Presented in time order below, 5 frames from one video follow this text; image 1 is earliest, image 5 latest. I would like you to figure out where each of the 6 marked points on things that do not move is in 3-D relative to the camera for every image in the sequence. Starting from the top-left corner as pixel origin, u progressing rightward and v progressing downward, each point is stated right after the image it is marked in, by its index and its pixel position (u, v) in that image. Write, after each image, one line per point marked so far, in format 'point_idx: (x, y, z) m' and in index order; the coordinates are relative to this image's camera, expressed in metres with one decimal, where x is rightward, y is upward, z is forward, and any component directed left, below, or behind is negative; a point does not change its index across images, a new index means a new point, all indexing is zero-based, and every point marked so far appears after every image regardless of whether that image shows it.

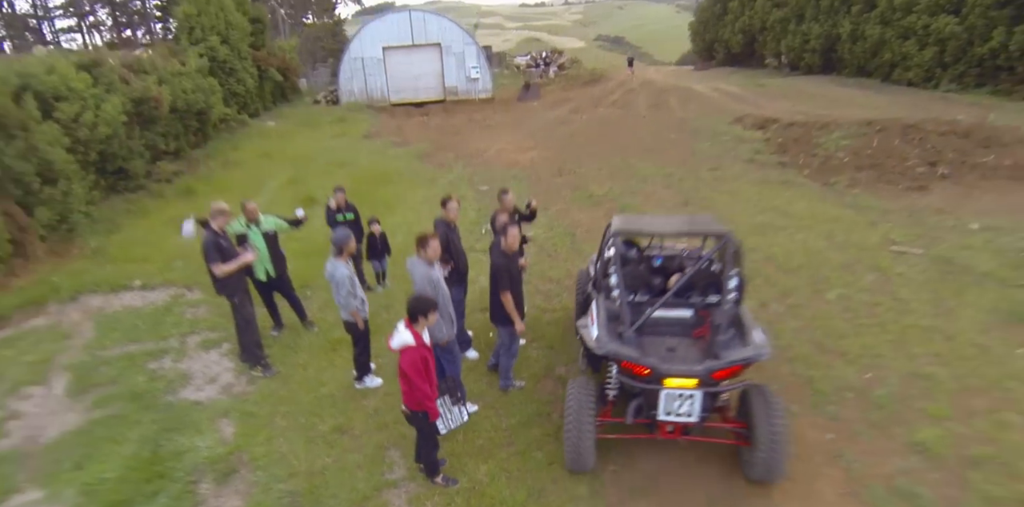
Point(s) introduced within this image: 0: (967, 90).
0: (+13.9, +5.0, +15.6) m
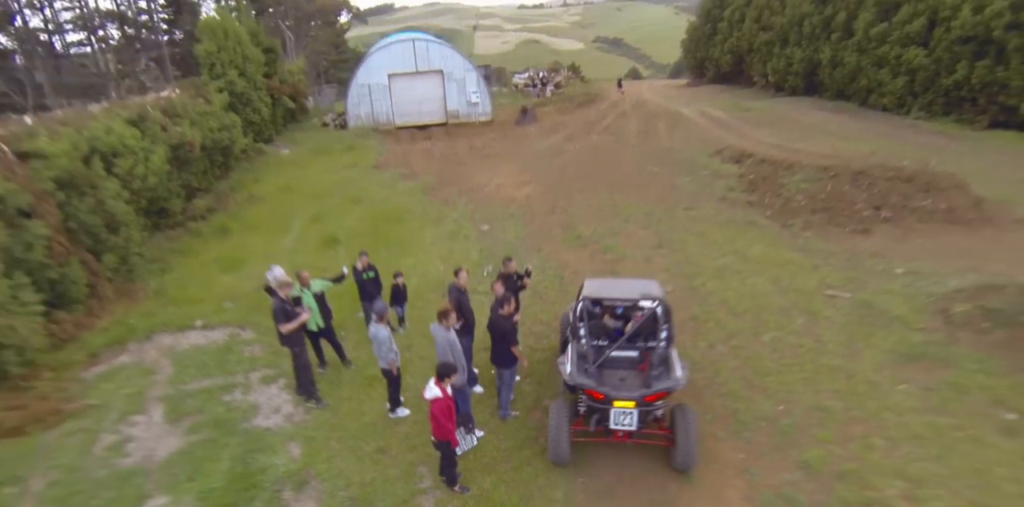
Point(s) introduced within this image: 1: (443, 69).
0: (+13.8, +4.5, +16.7) m
1: (-2.6, +7.0, +19.4) m
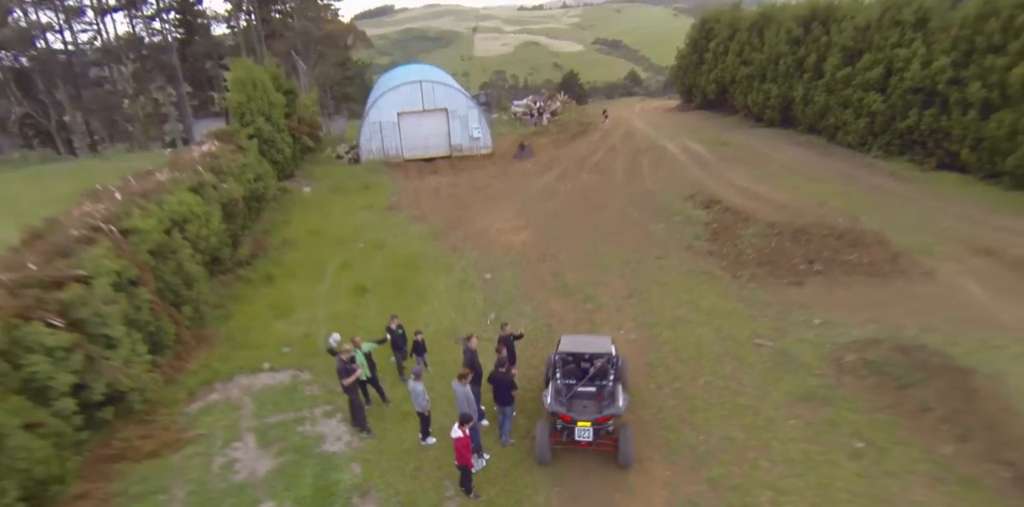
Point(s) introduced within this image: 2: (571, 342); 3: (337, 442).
0: (+13.8, +3.5, +18.6) m
1: (-2.7, +6.1, +21.2) m
2: (+0.8, -1.2, +7.4) m
3: (-2.3, -2.4, +6.6) m
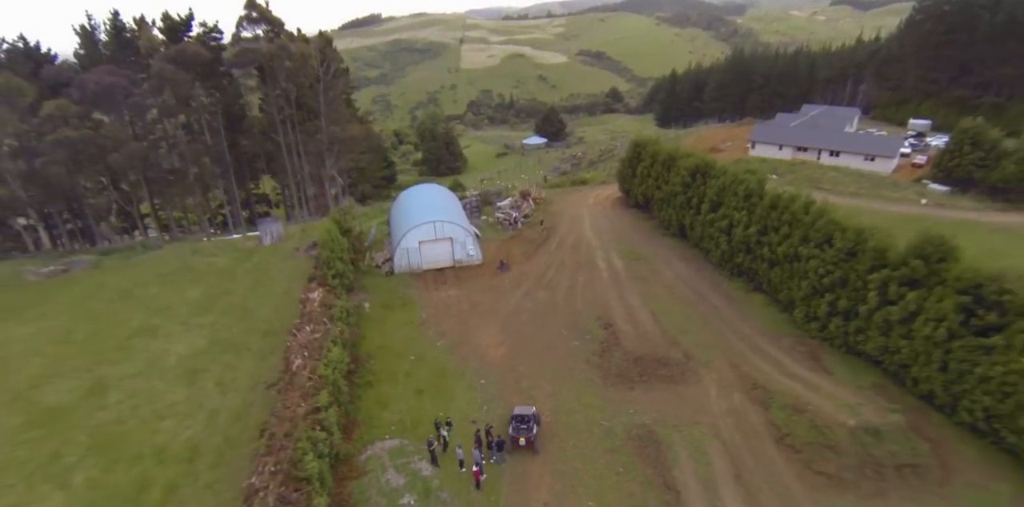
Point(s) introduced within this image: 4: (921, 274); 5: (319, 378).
0: (+12.8, -1.3, +29.5) m
1: (-3.7, +1.1, +31.7) m
2: (+0.2, -6.0, +18.0) m
3: (-2.9, -7.3, +17.1) m
4: (+15.3, -0.8, +19.1) m
5: (-7.0, -4.6, +18.7) m
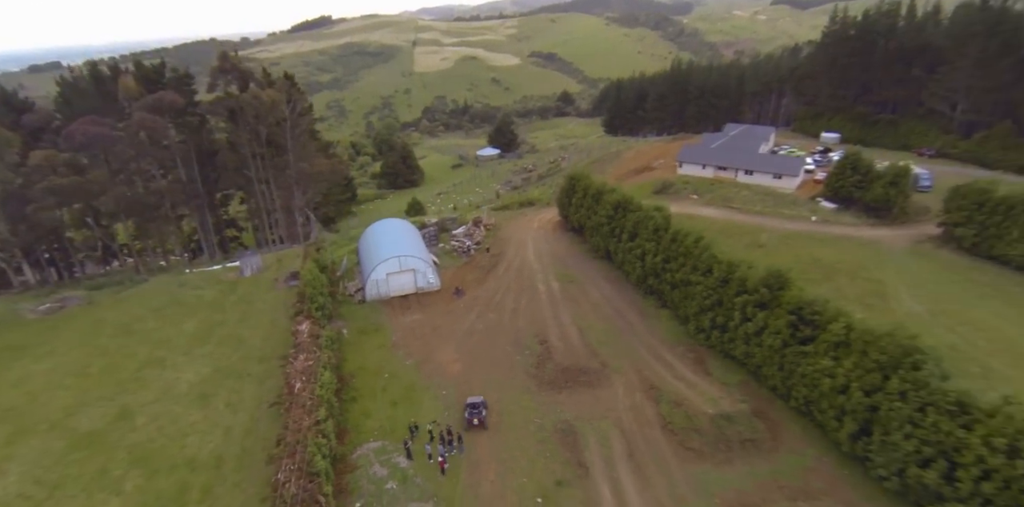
0: (+9.7, -2.9, +36.3) m
1: (-7.0, -1.0, +37.3) m
2: (-1.9, -8.1, +23.9) m
3: (-4.8, -9.4, +22.8) m
4: (+13.0, -2.3, +26.1) m
5: (-9.2, -6.8, +24.1) m
